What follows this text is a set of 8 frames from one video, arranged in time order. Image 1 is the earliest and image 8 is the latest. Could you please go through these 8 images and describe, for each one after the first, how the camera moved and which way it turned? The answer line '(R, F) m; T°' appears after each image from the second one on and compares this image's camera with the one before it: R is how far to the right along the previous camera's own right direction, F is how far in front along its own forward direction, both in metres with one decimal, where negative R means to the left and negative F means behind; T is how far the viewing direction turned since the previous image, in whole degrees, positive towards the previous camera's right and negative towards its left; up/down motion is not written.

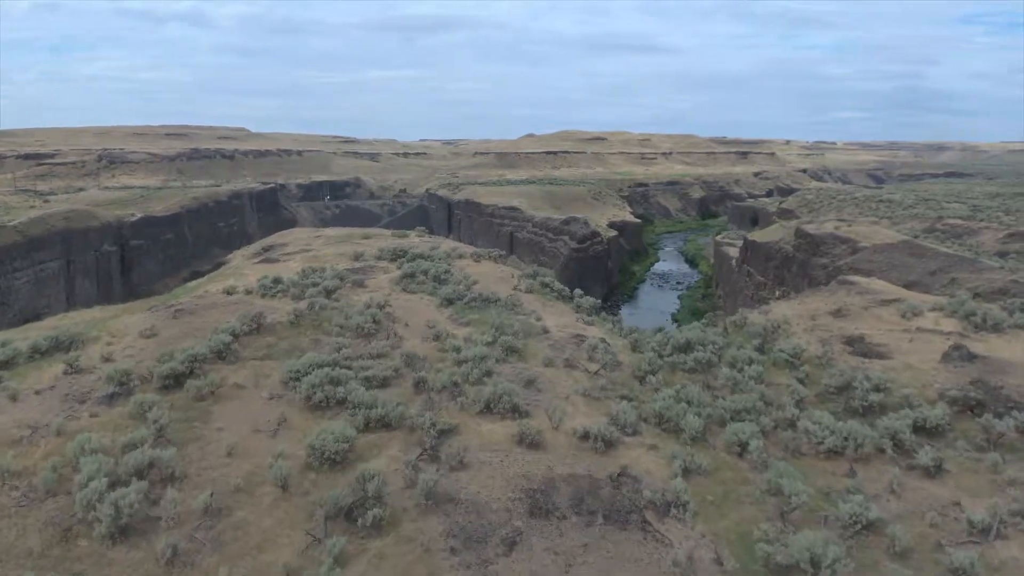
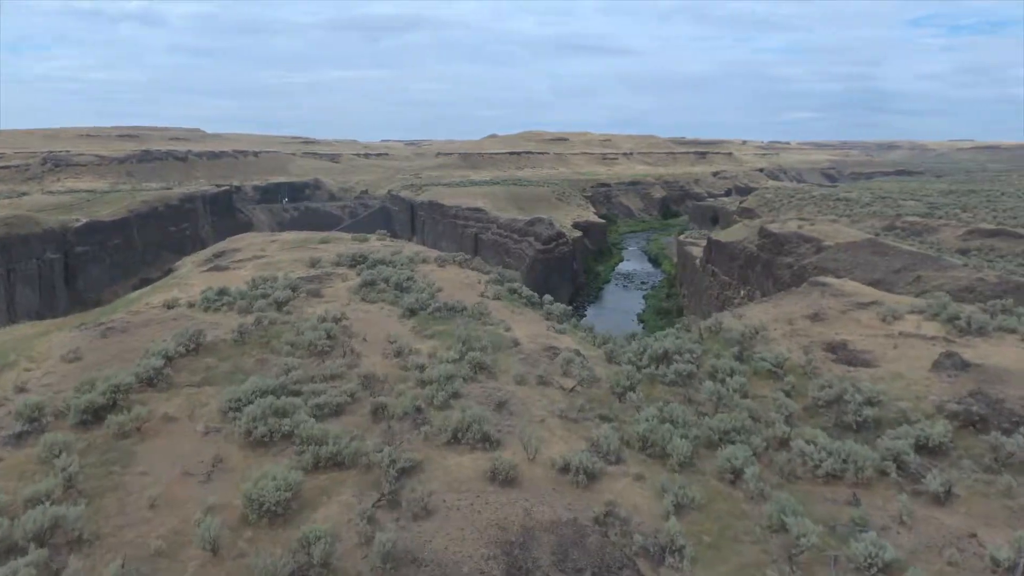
(0.0, +0.7) m; +3°
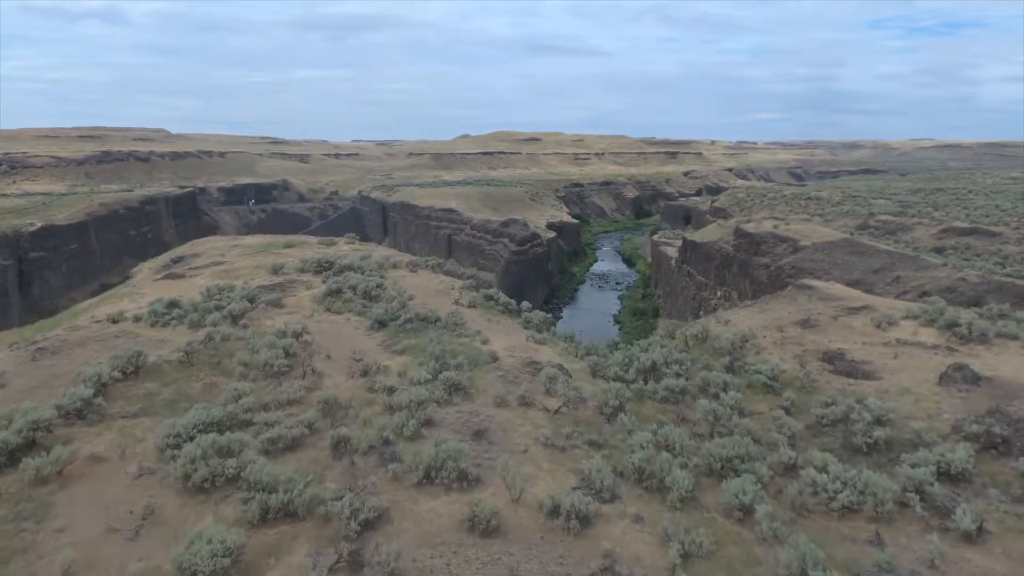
(0.0, +0.8) m; +2°
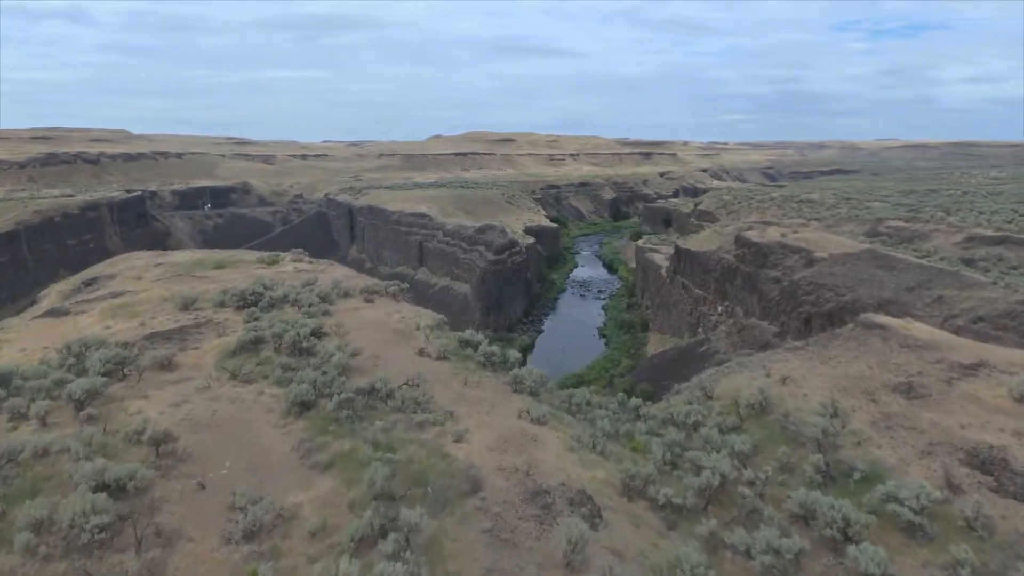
(-0.1, +3.5) m; +2°
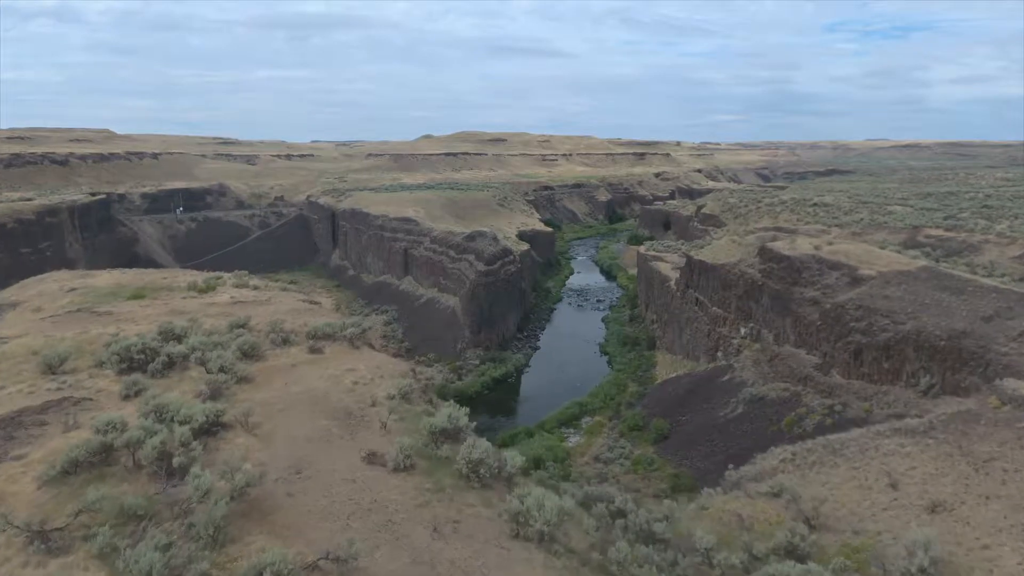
(-0.1, +3.6) m; +1°
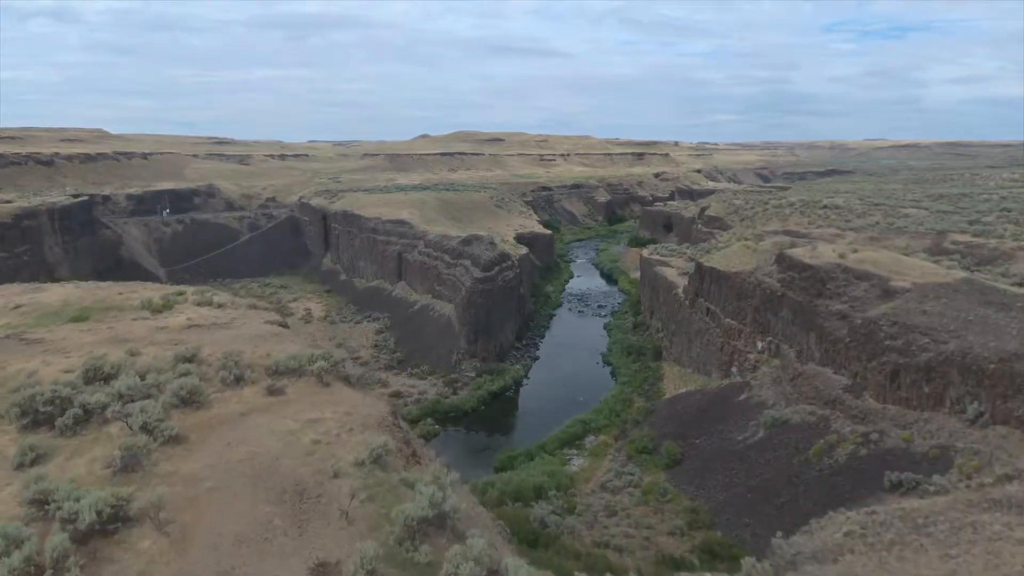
(0.0, +1.8) m; 0°
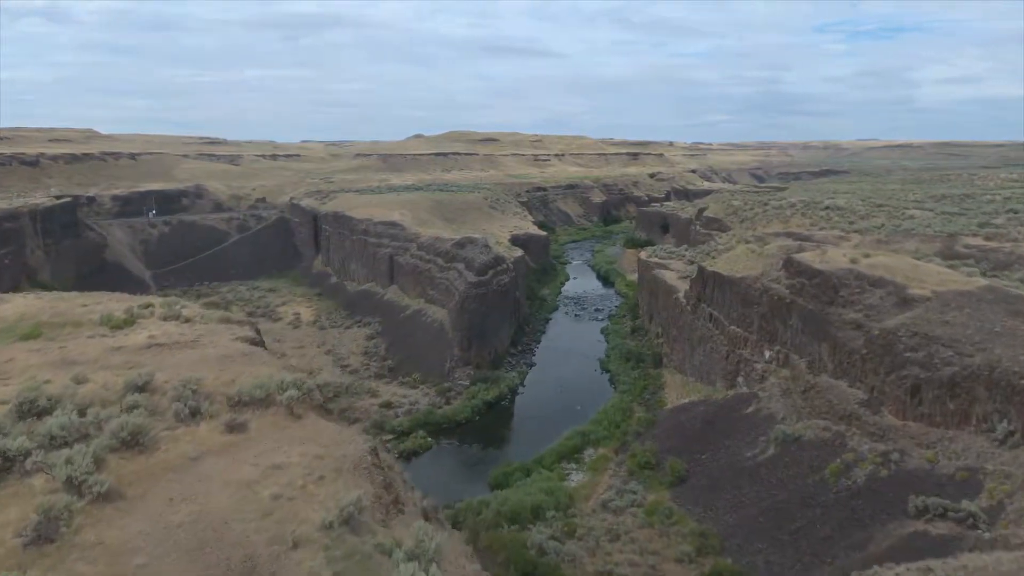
(0.0, +1.1) m; 0°
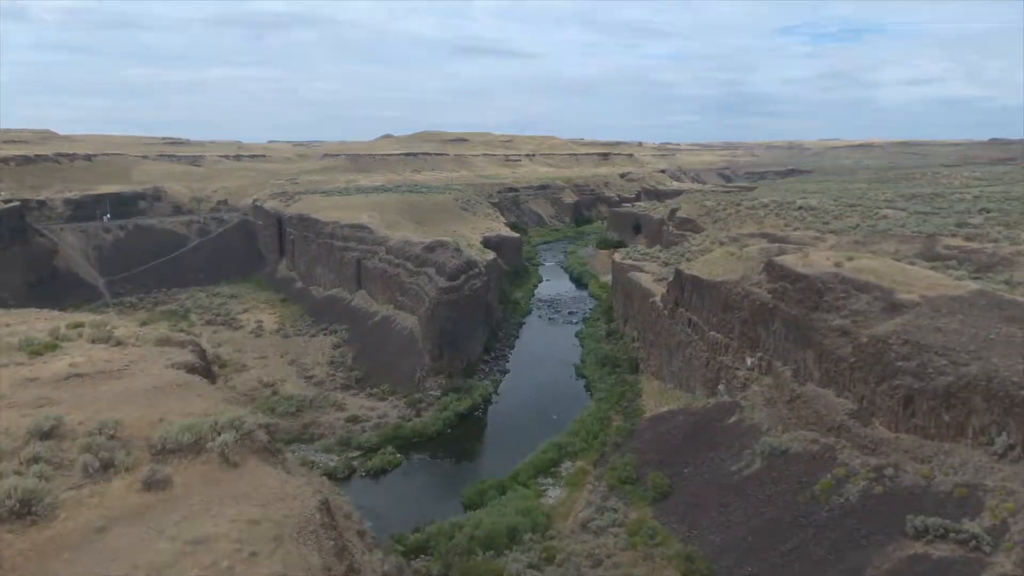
(0.0, +1.1) m; +2°
